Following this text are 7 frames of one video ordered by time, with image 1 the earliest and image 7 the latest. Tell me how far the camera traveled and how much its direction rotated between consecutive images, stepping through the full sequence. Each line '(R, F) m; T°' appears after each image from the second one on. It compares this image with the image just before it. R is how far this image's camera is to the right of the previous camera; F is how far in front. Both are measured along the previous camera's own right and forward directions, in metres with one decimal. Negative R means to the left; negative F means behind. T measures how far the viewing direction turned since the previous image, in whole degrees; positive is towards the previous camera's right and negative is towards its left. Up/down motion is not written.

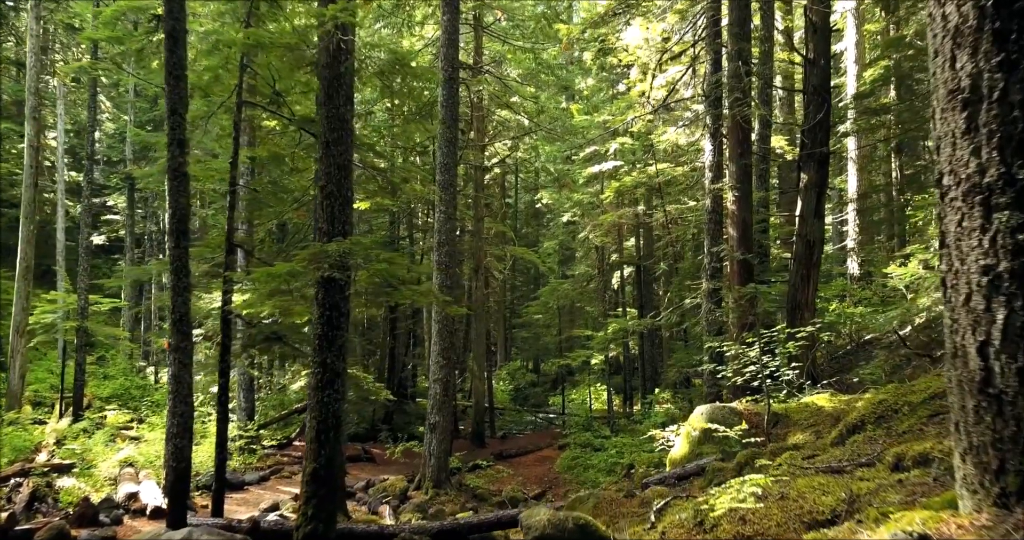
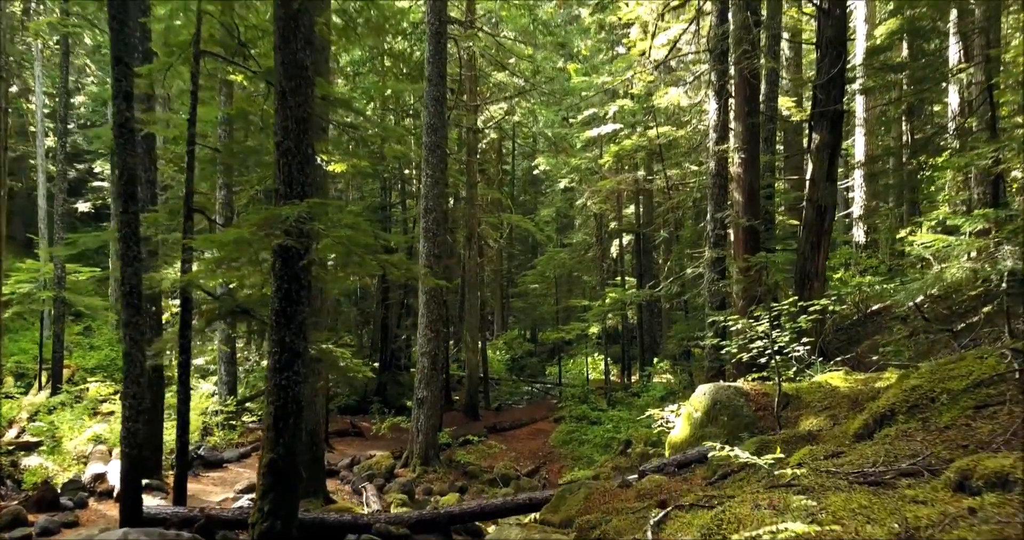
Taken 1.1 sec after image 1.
(+0.1, +0.6) m; 0°
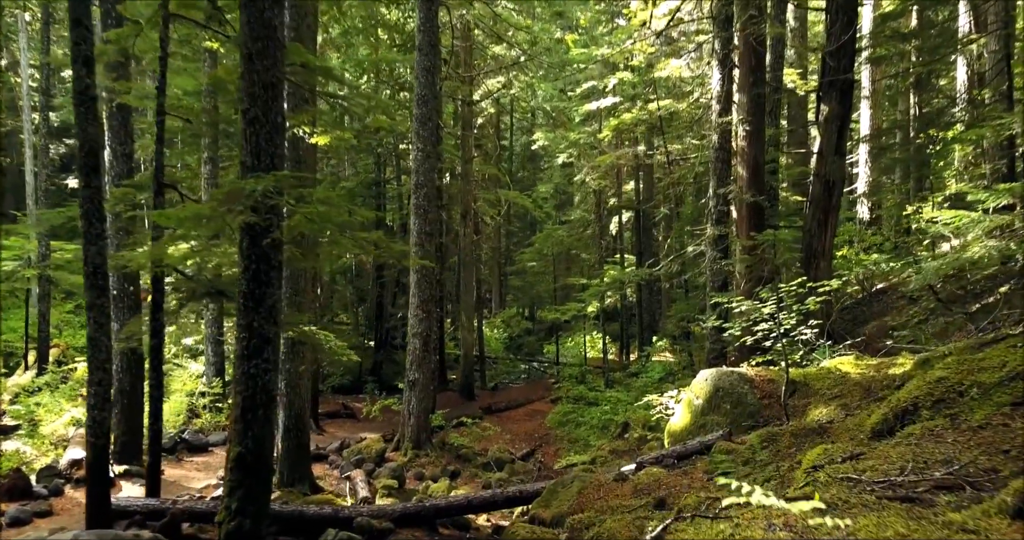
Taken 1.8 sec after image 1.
(+0.1, +0.4) m; 0°
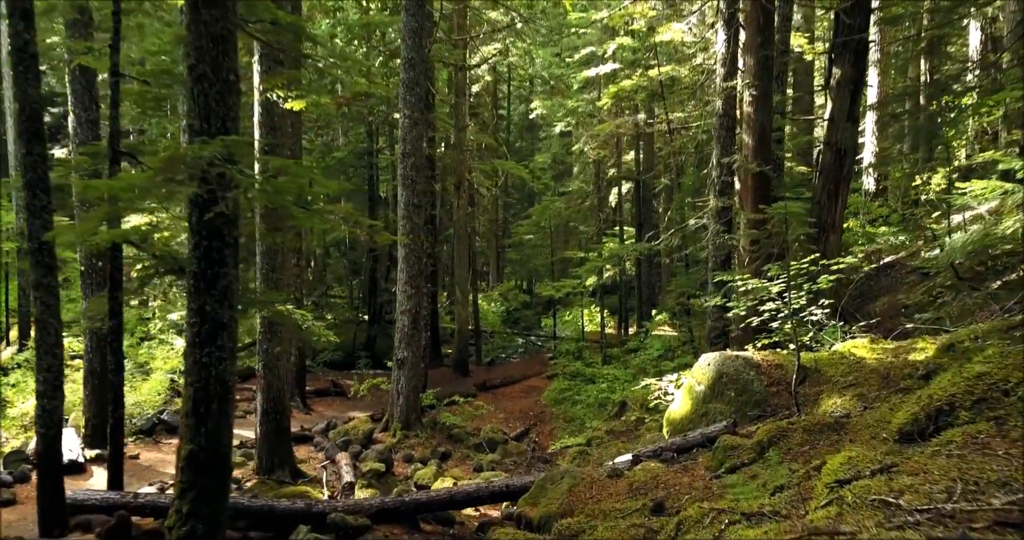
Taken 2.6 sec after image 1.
(+0.1, +0.5) m; 0°
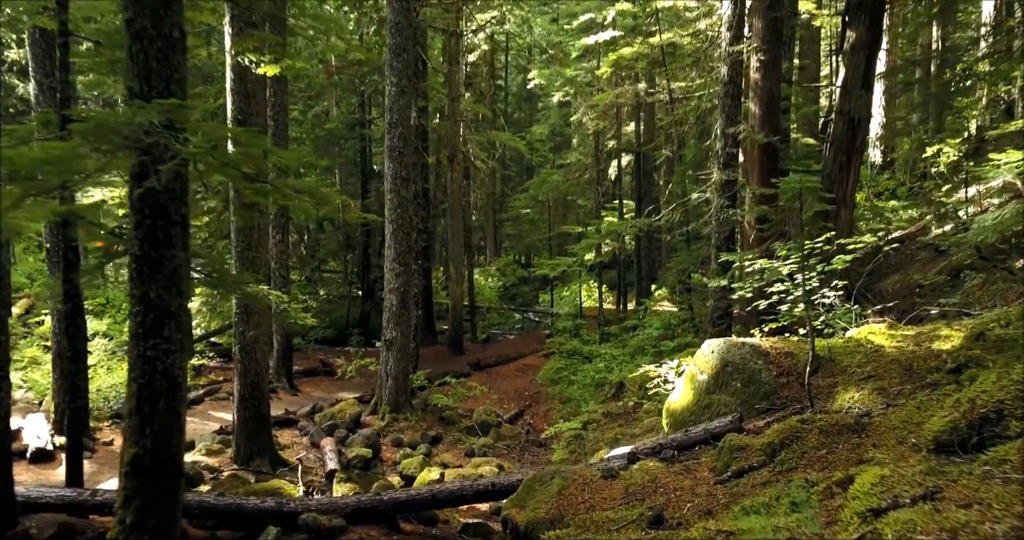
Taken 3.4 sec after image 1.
(+0.1, +0.5) m; 0°
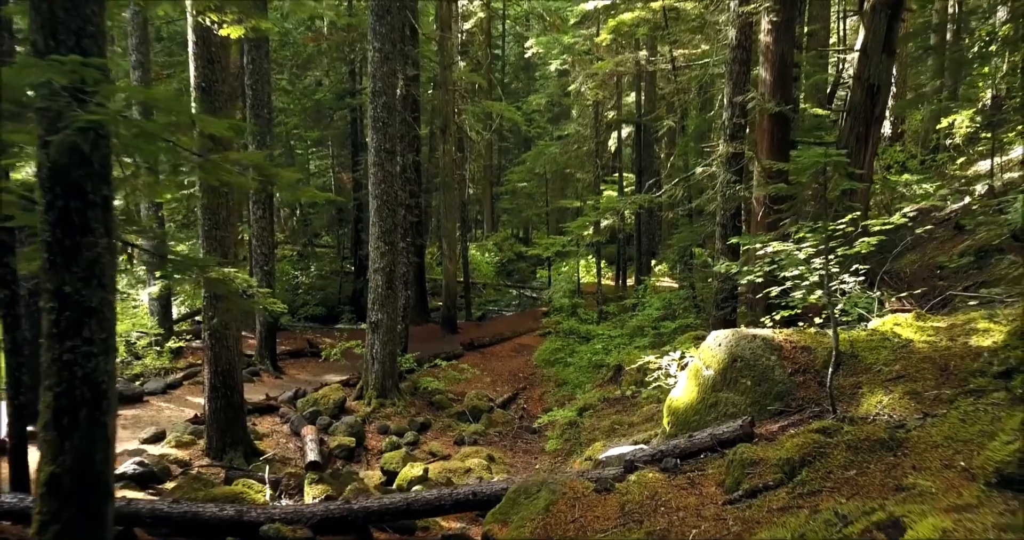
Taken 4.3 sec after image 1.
(+0.1, +0.5) m; 0°
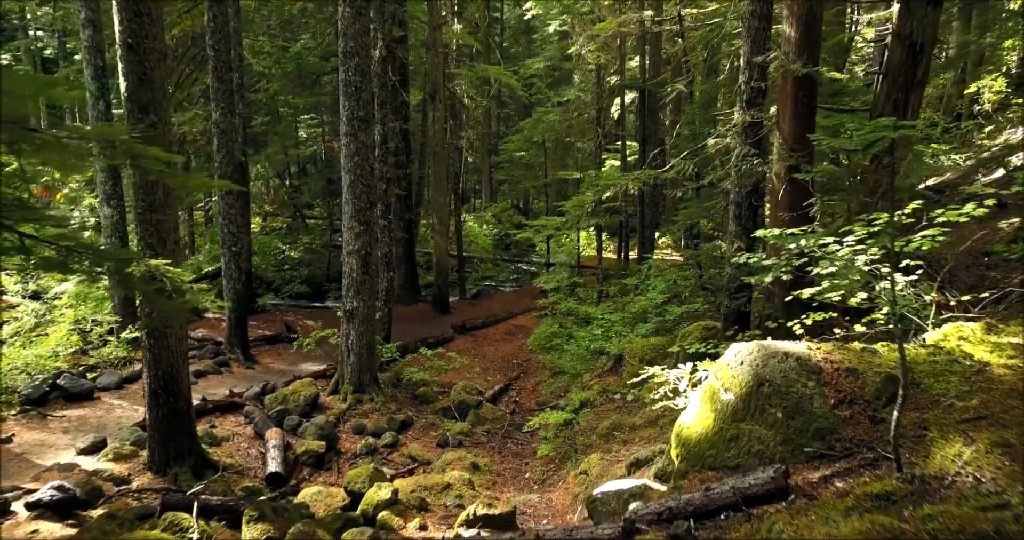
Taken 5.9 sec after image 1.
(+0.2, +0.9) m; 0°
